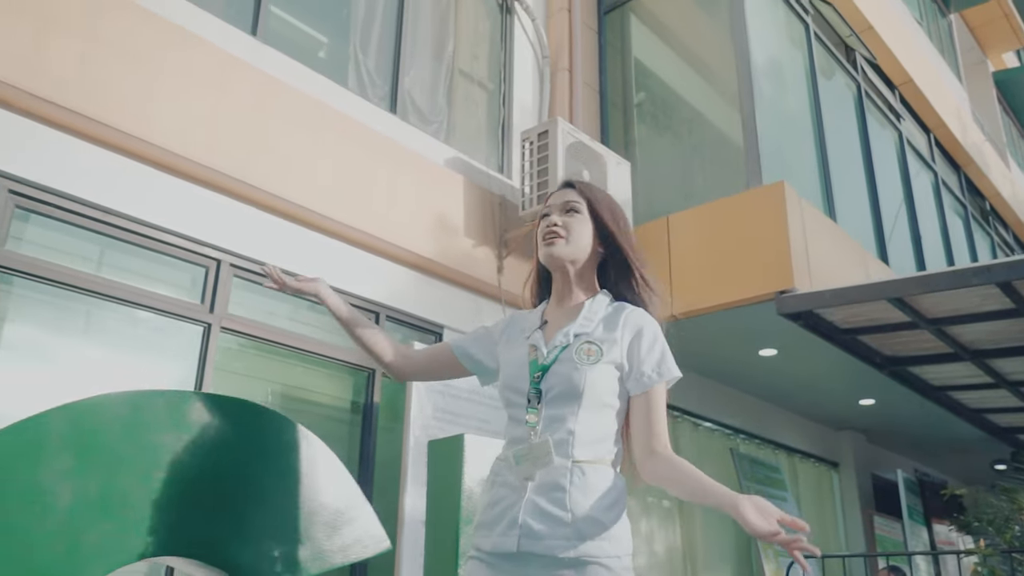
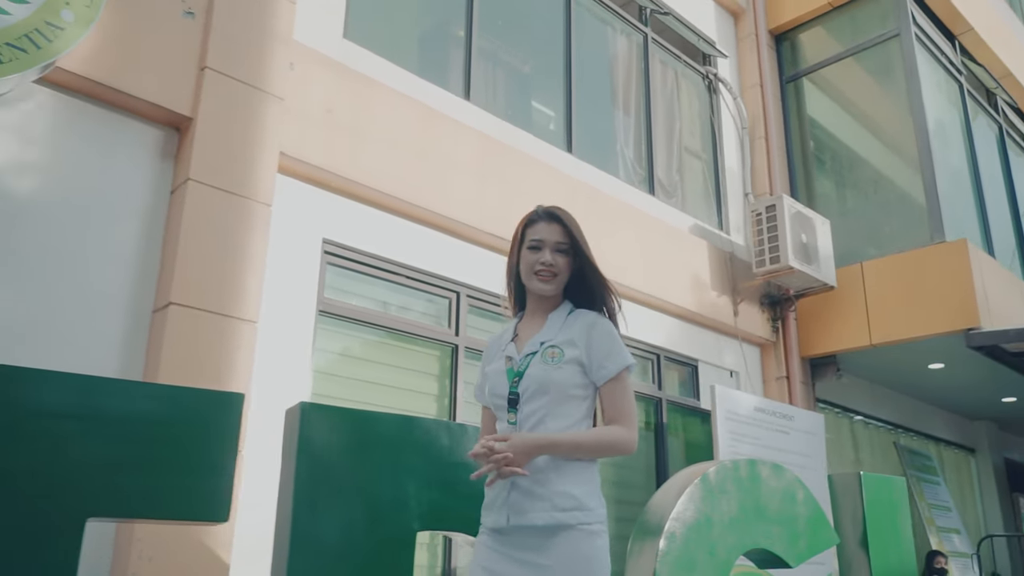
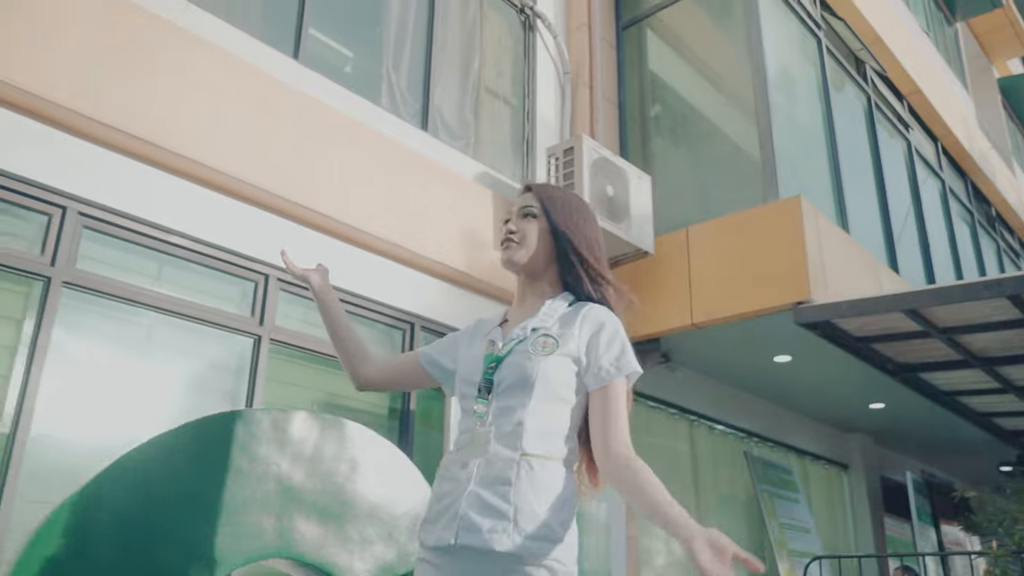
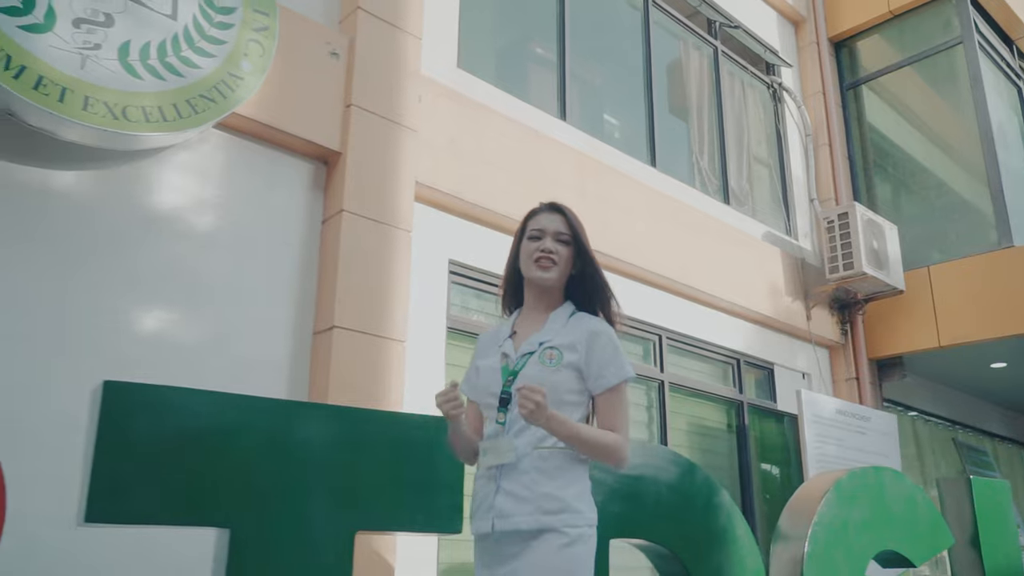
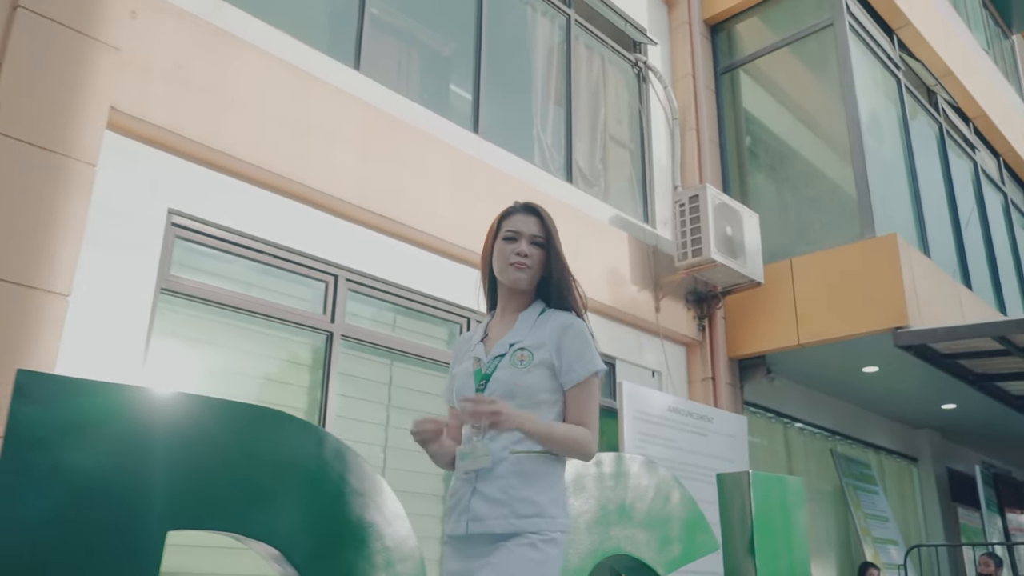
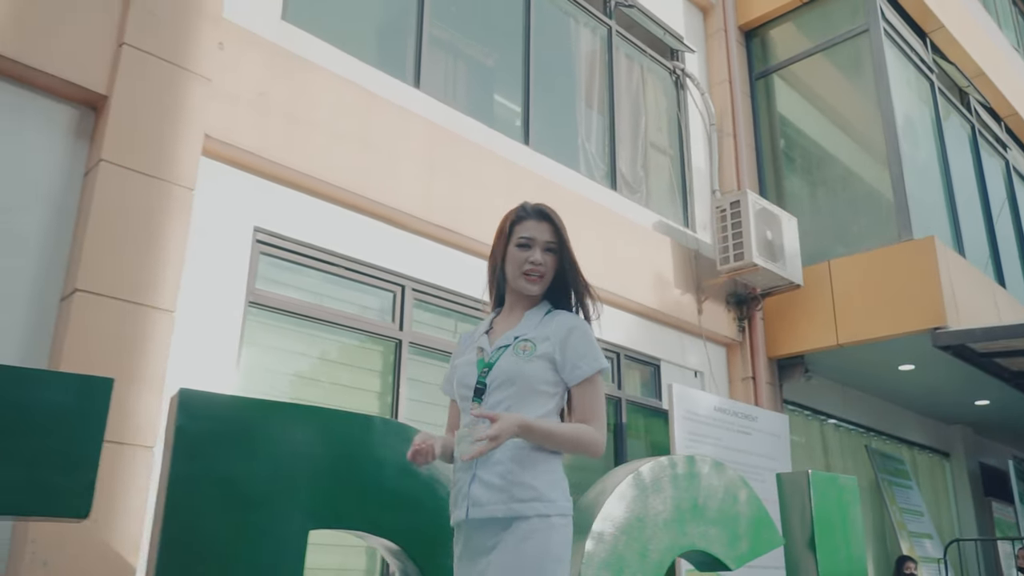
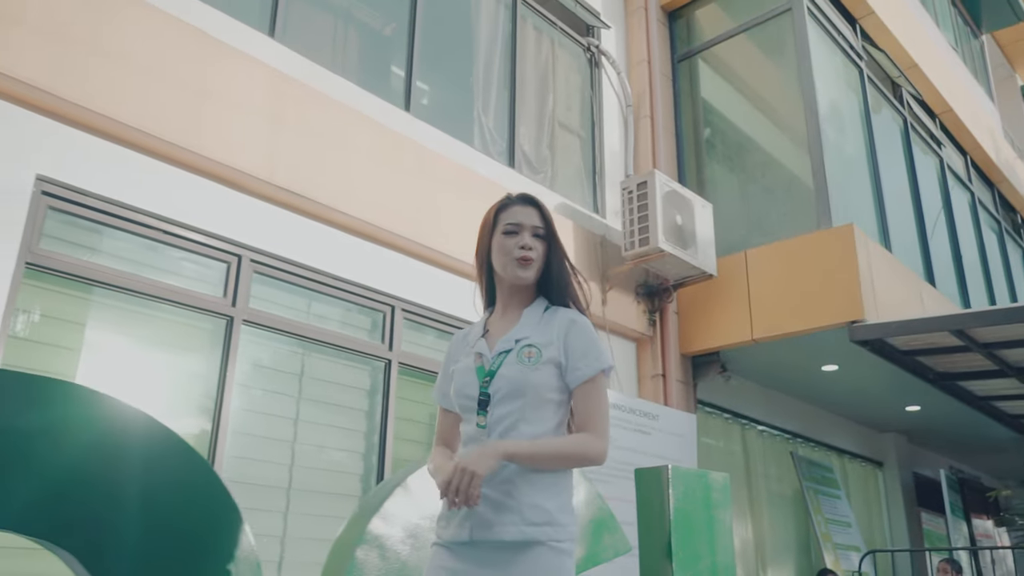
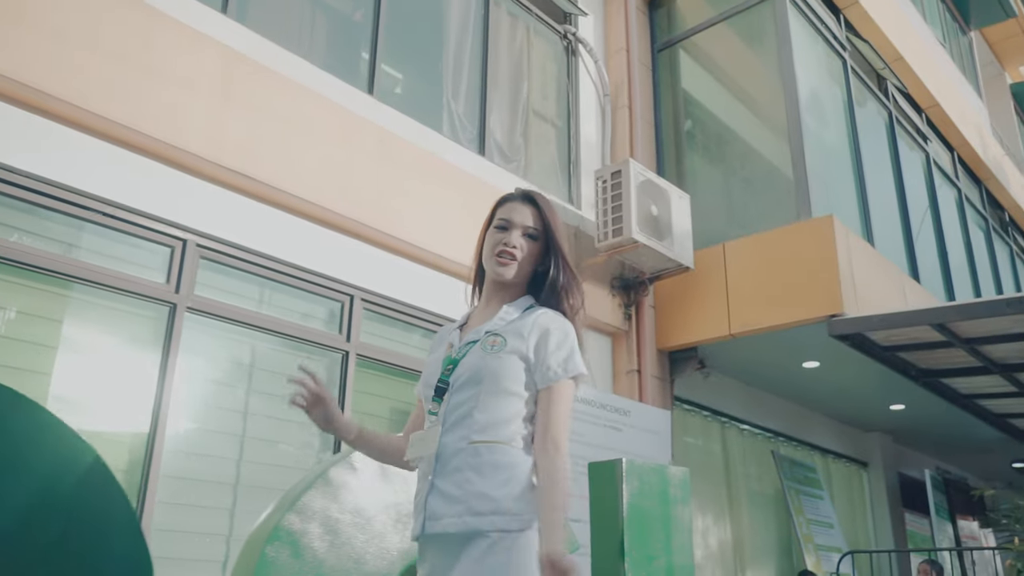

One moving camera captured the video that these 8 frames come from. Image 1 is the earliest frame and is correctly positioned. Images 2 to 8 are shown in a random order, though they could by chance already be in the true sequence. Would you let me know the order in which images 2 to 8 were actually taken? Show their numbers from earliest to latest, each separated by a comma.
3, 8, 7, 5, 6, 2, 4
